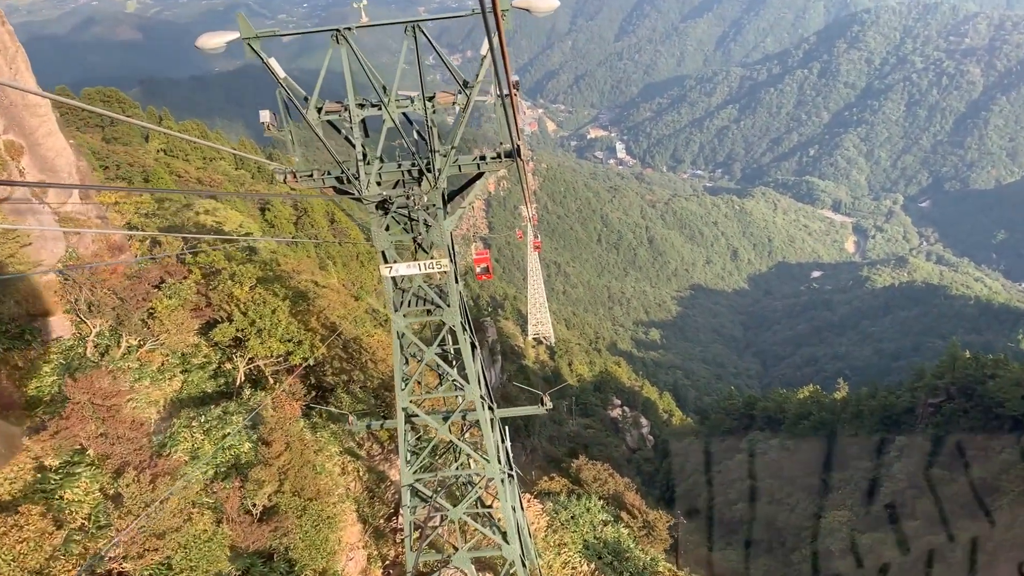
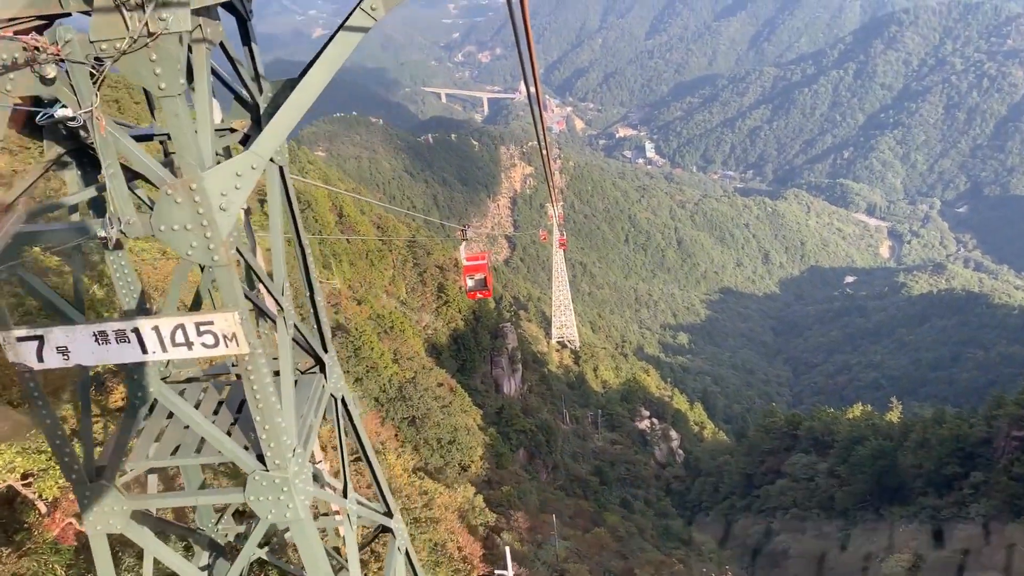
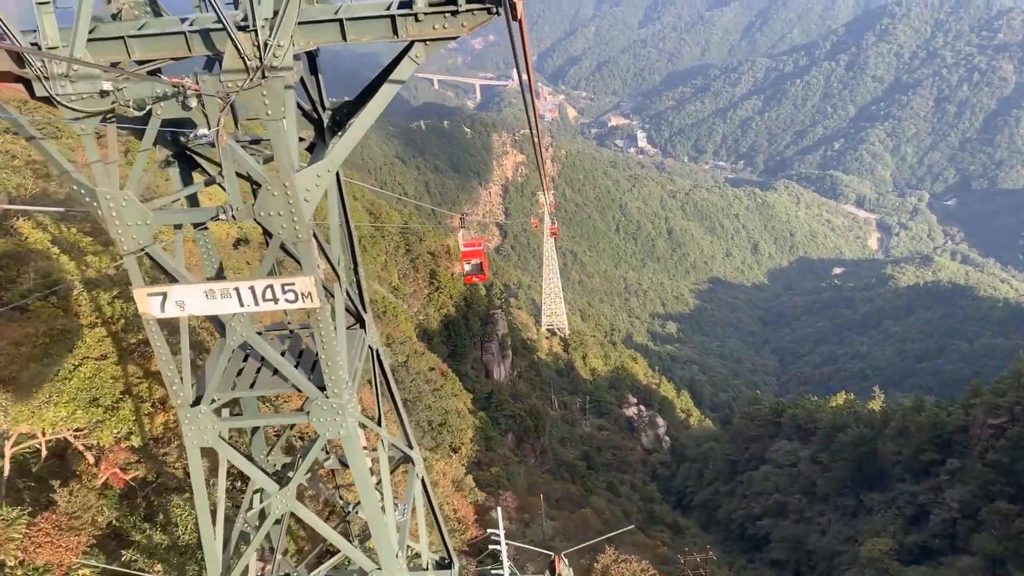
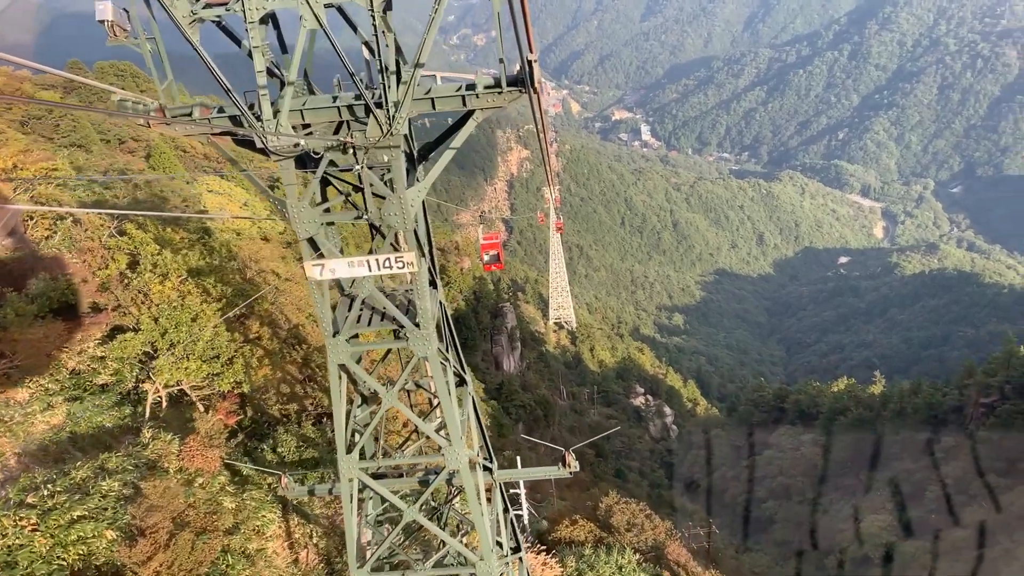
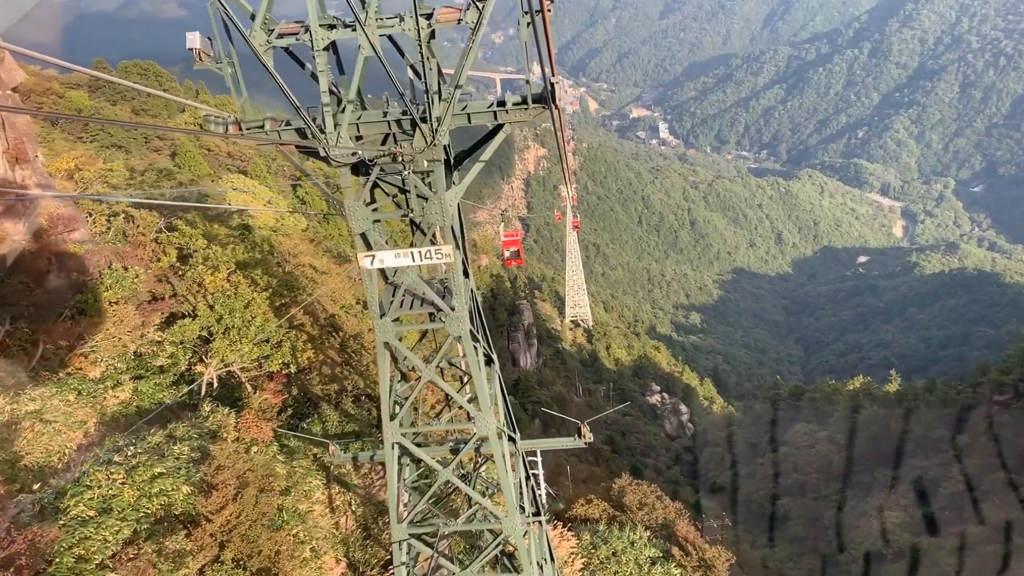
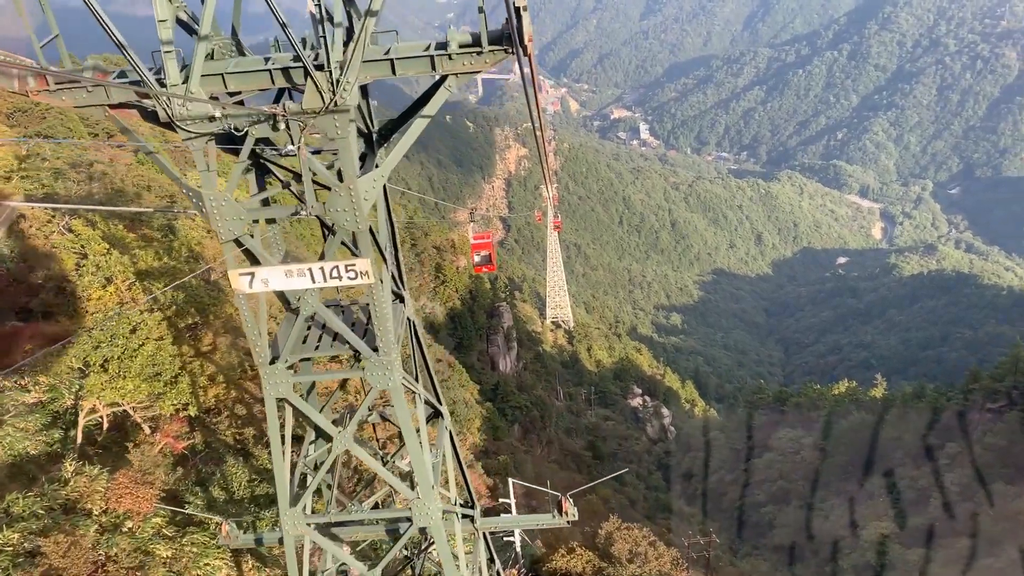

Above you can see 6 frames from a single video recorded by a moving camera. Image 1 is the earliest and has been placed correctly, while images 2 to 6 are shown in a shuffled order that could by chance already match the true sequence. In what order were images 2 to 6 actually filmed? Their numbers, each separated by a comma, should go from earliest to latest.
5, 4, 6, 3, 2
